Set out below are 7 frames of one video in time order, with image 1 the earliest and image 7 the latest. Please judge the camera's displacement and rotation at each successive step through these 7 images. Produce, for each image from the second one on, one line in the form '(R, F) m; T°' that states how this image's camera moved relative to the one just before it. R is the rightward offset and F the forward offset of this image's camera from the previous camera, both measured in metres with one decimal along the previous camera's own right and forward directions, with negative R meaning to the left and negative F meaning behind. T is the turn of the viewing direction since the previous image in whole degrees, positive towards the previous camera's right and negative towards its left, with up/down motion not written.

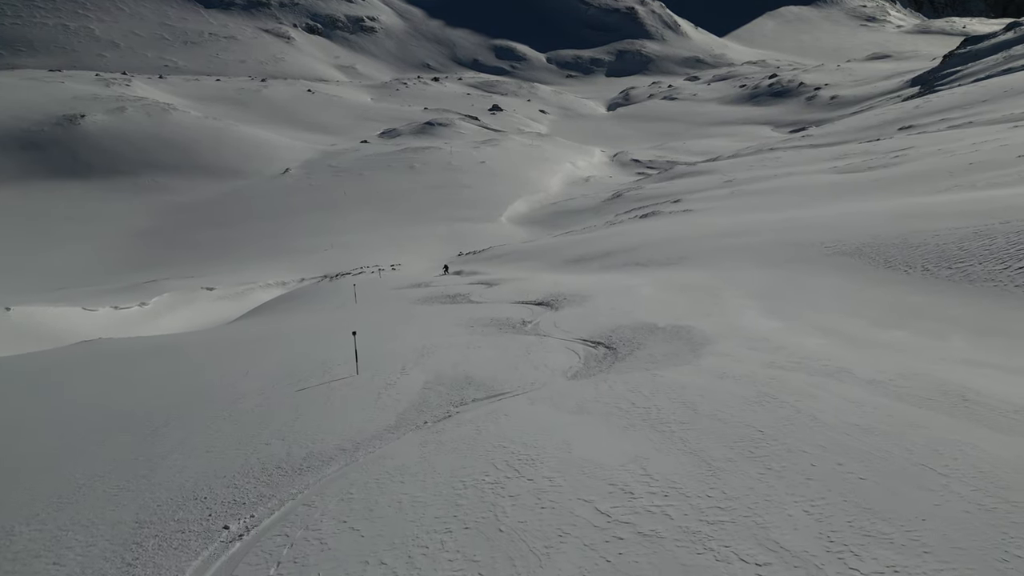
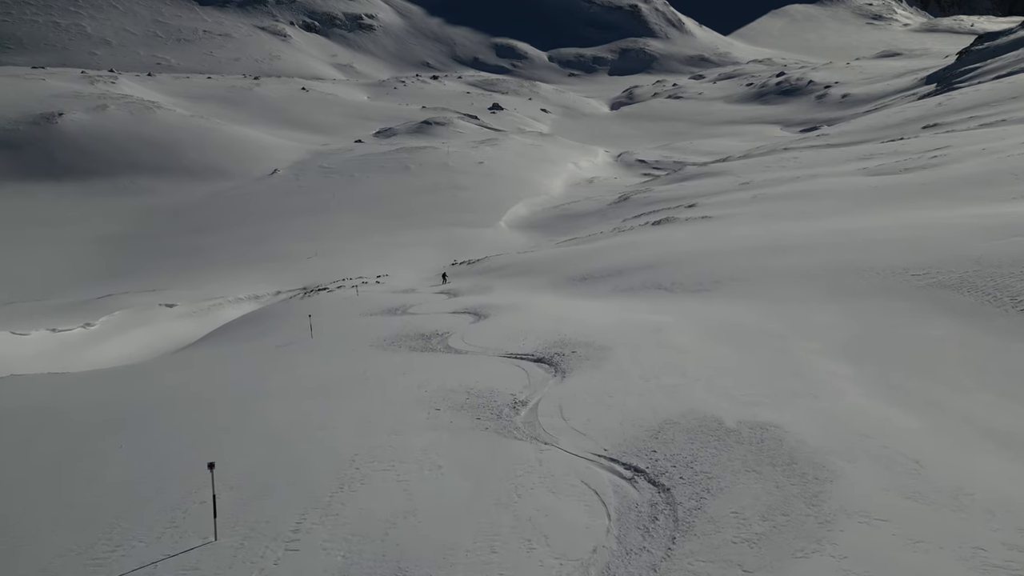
(+0.2, +3.8) m; 0°
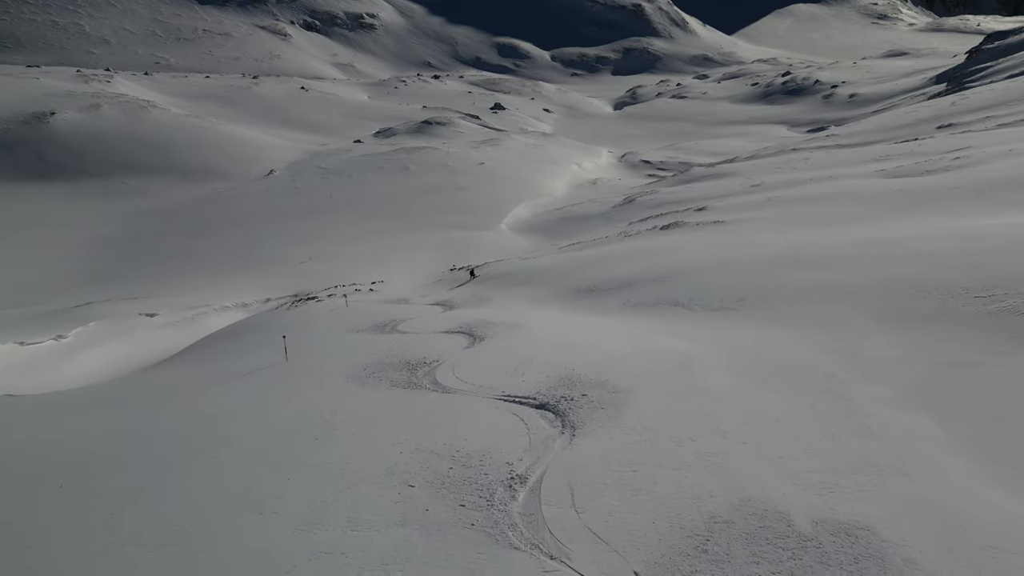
(+0.1, +1.7) m; 0°
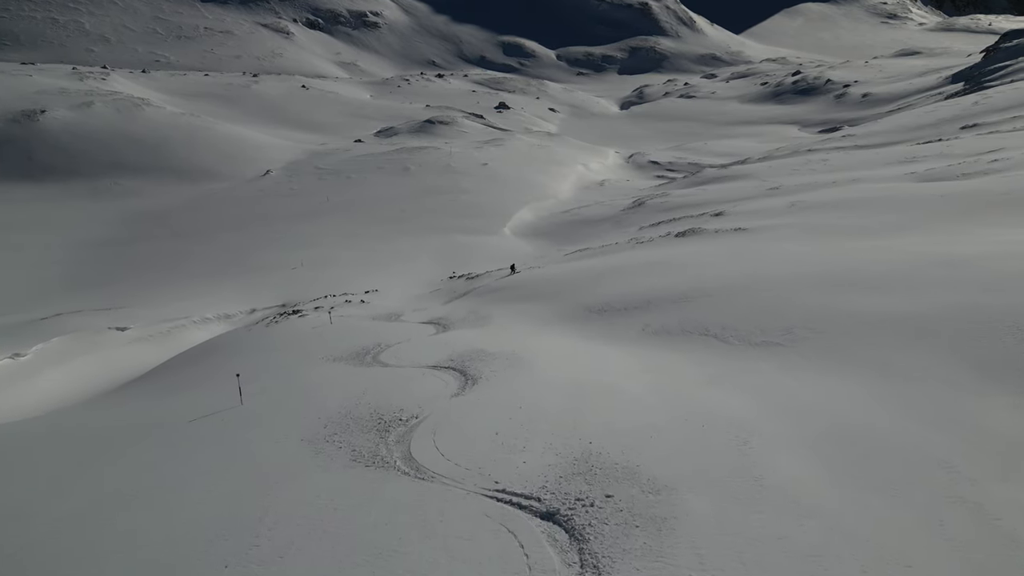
(+0.1, +2.4) m; 0°
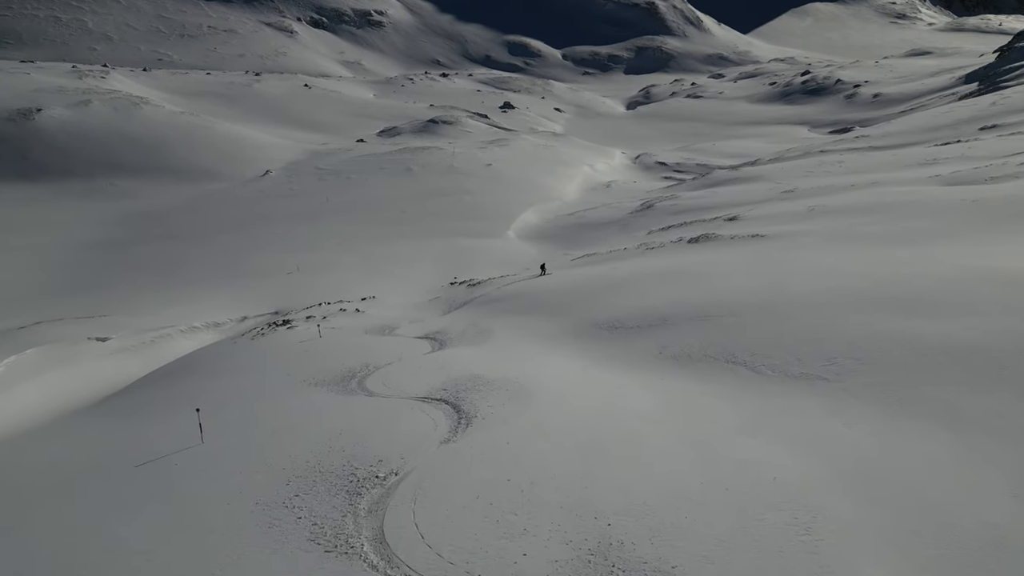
(0.0, +1.5) m; 0°
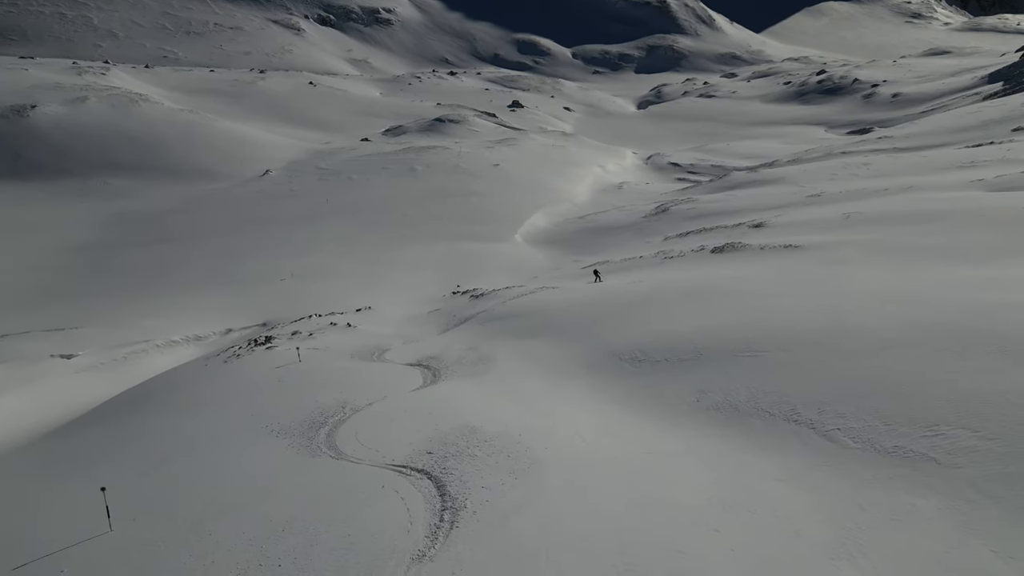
(+0.1, +2.4) m; -1°
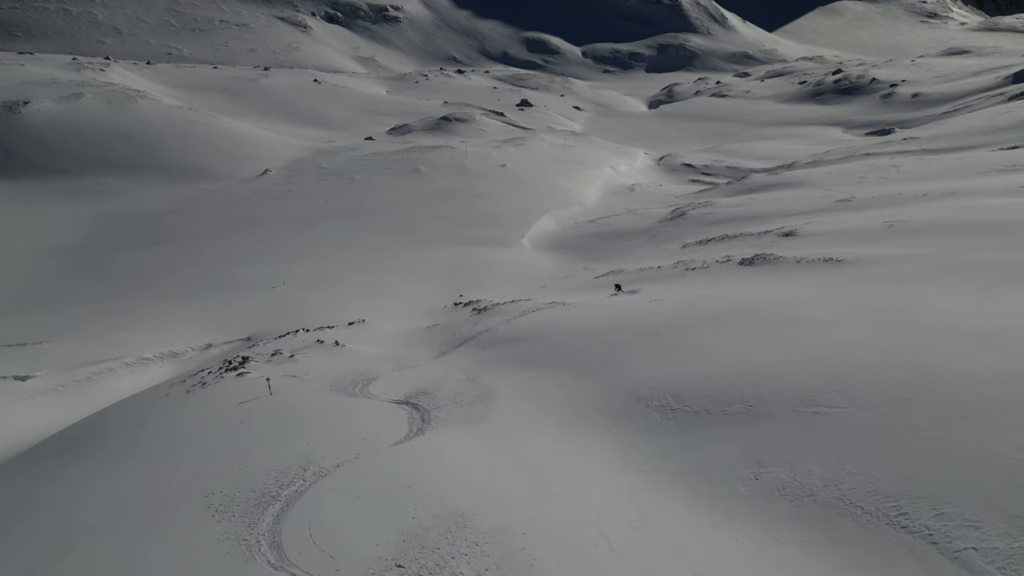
(0.0, +2.5) m; -1°
